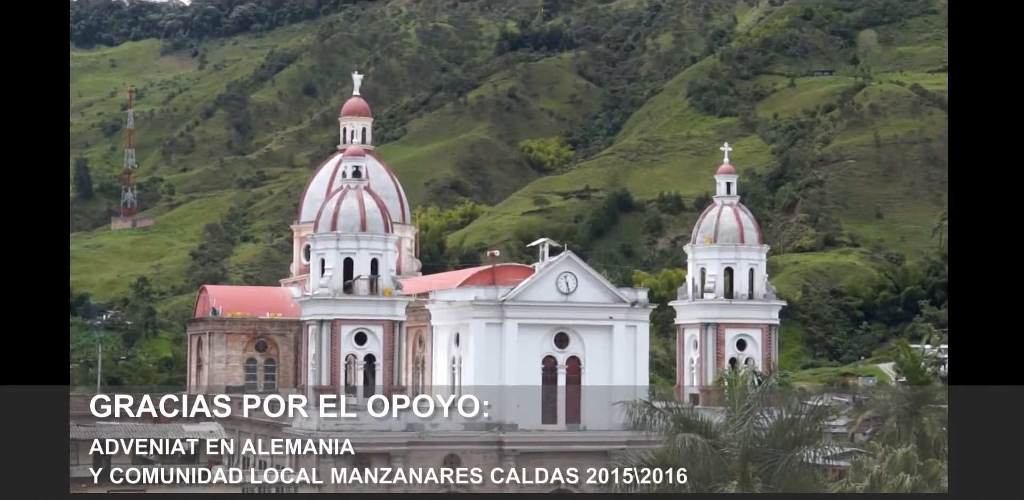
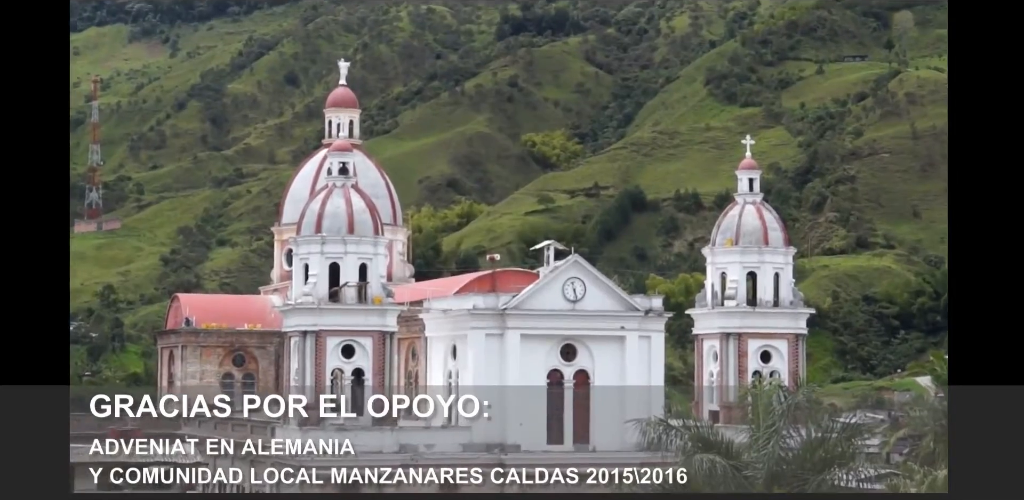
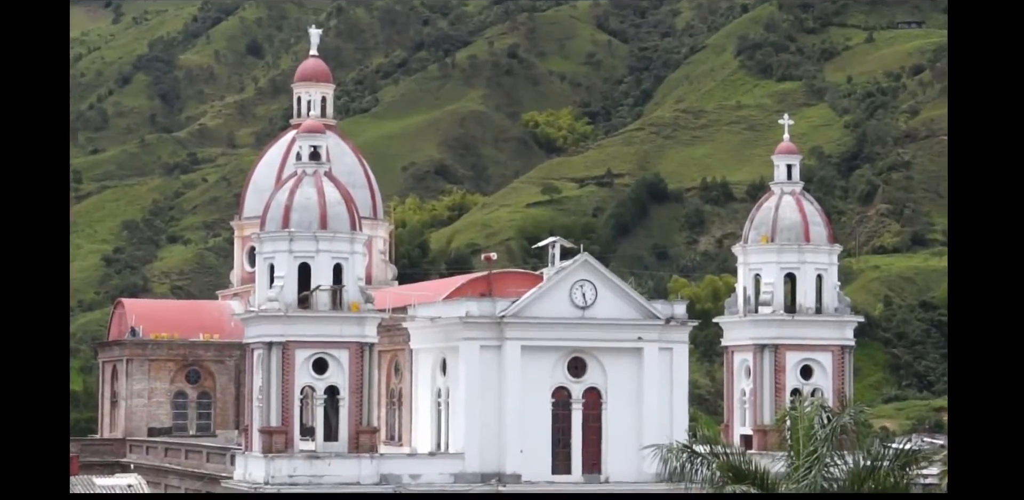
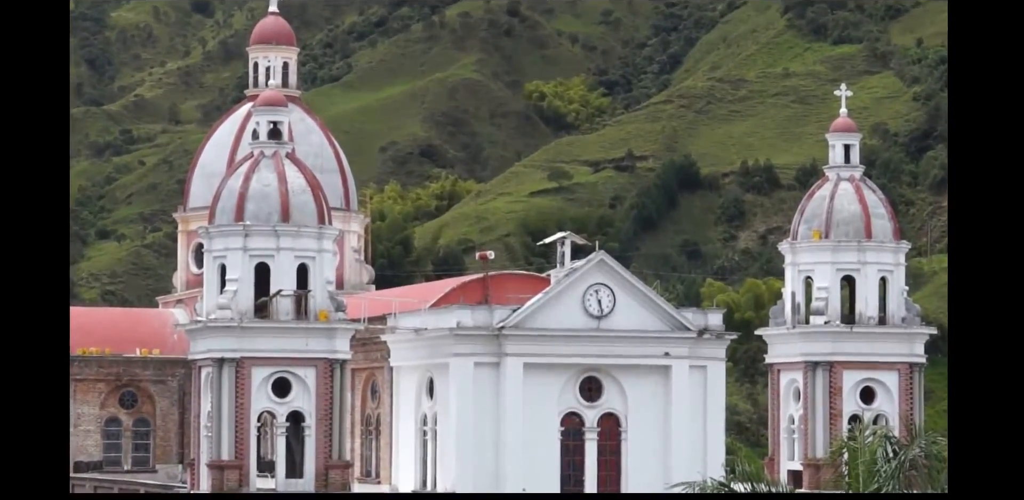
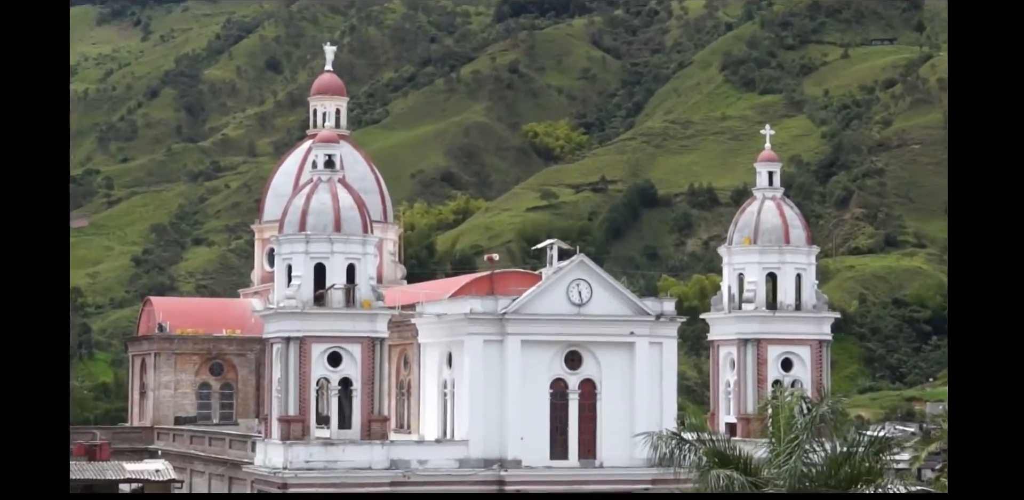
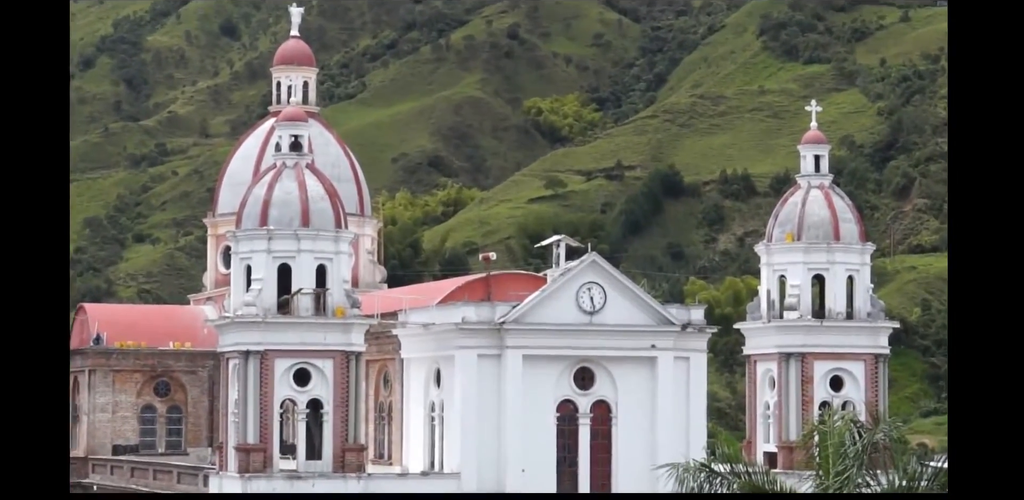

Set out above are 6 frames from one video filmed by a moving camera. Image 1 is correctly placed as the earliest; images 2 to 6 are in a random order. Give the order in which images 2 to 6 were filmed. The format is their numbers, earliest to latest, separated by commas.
2, 5, 3, 6, 4
